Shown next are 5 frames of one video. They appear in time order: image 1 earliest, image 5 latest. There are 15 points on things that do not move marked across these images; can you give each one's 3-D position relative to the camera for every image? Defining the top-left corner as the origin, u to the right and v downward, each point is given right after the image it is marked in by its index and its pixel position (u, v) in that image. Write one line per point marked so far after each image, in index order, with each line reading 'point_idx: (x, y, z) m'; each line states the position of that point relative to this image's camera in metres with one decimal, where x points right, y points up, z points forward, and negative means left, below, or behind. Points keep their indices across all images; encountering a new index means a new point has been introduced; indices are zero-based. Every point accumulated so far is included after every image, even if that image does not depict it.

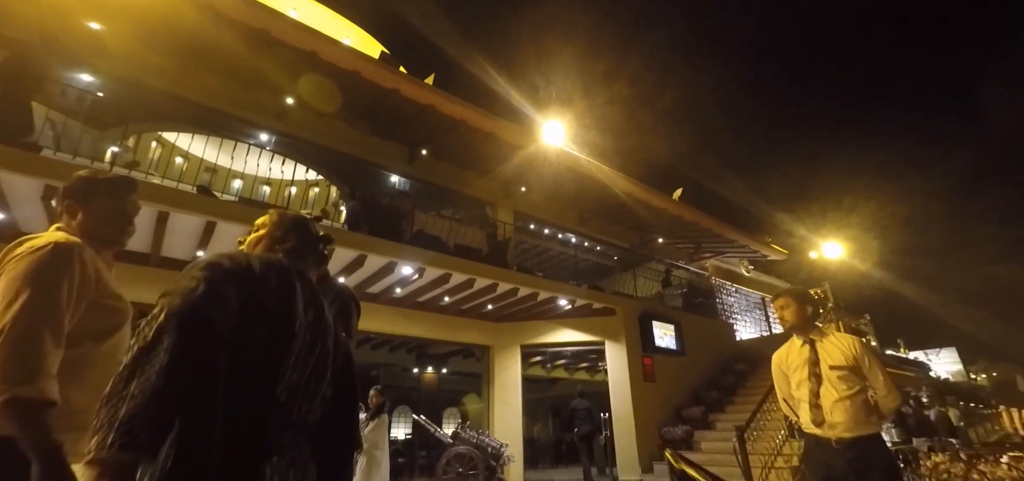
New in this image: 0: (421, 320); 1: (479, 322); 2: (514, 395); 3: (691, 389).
0: (-1.6, -1.4, +8.2) m
1: (-0.6, -1.6, +9.1) m
2: (0.0, -2.9, +8.7) m
3: (+3.7, -3.0, +9.5) m
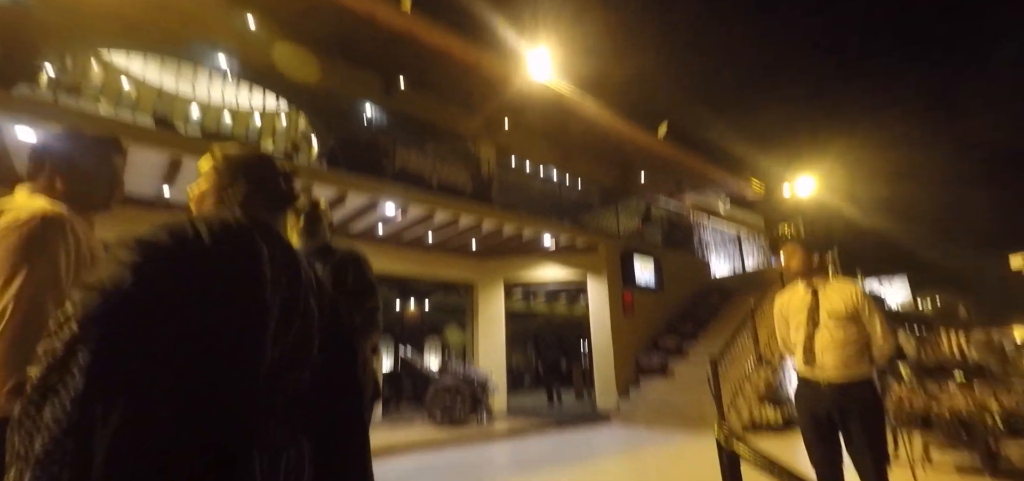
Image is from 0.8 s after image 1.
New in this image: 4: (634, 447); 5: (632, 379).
0: (-1.9, -0.3, +8.2) m
1: (-1.0, -0.4, +9.1) m
2: (-0.3, -1.7, +8.9) m
3: (+3.3, -1.7, +9.9) m
4: (+1.4, -2.4, +5.3) m
5: (+2.3, -2.6, +8.7) m
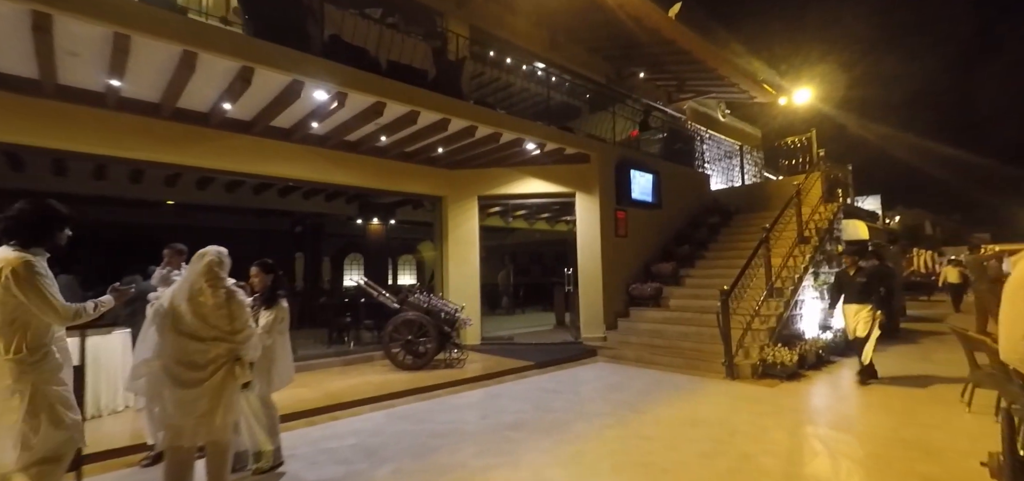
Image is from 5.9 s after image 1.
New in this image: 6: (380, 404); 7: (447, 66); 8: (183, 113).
0: (-2.3, +1.1, +6.6) m
1: (-1.4, +1.2, +7.6) m
2: (-0.7, -0.2, +7.7) m
3: (+2.9, 0.0, +8.8) m
4: (+1.1, -1.5, +4.4) m
5: (+1.8, -1.1, +7.8) m
6: (-1.3, -1.6, +4.4) m
7: (-0.9, +2.3, +6.1) m
8: (-3.7, +1.4, +5.3) m
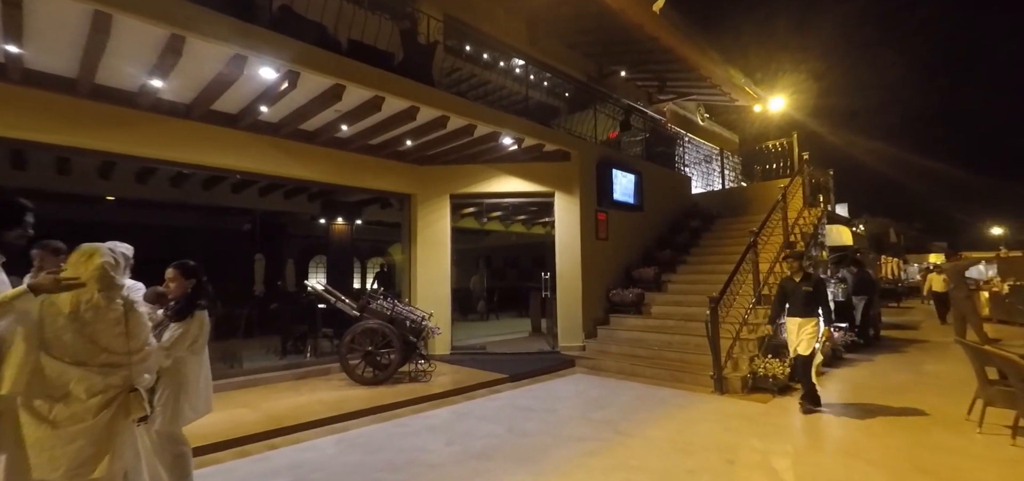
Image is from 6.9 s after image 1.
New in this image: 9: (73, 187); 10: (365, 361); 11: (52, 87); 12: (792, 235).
0: (-2.6, +1.1, +6.0) m
1: (-1.7, +1.1, +7.0) m
2: (-1.1, -0.2, +7.2) m
3: (+2.4, -0.1, +8.5) m
4: (+0.9, -1.5, +4.0) m
5: (+1.4, -1.2, +7.4) m
6: (-1.5, -1.6, +3.9) m
7: (-1.2, +2.3, +5.5) m
8: (-4.0, +1.5, +4.6) m
9: (-4.5, +0.6, +4.7) m
10: (-1.7, -1.4, +5.3) m
11: (-4.2, +1.4, +4.3) m
12: (+4.4, +0.1, +7.3) m
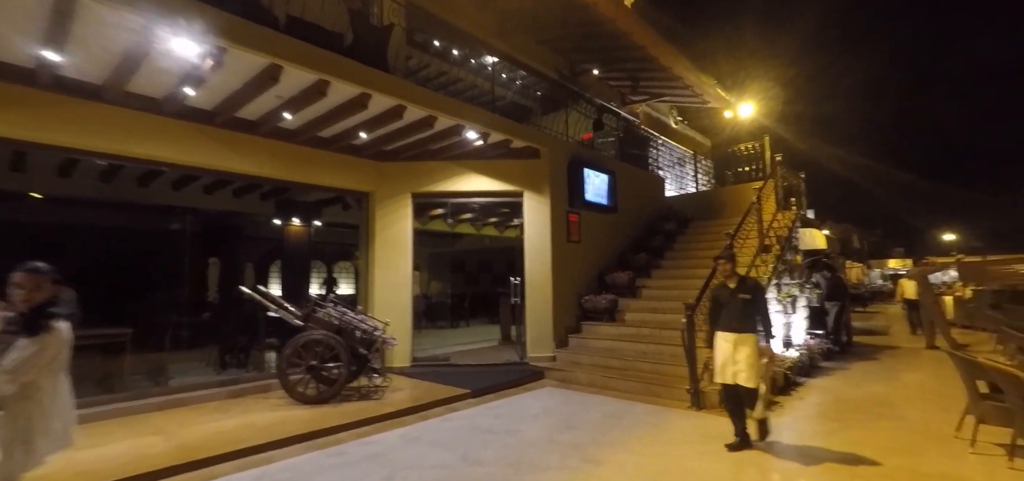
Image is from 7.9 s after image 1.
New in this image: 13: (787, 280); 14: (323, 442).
0: (-3.0, +1.1, +5.5) m
1: (-2.2, +1.1, +6.5) m
2: (-1.6, -0.2, +6.7) m
3: (+1.8, -0.2, +8.1) m
4: (+0.6, -1.6, +3.6) m
5: (+0.9, -1.2, +7.0) m
6: (-1.8, -1.6, +3.3) m
7: (-1.6, +2.3, +5.1) m
8: (-4.3, +1.5, +3.9) m
9: (-4.9, +0.6, +4.1) m
10: (-2.1, -1.4, +4.8) m
11: (-4.5, +1.4, +3.7) m
12: (+3.9, 0.0, +7.1) m
13: (+4.0, -0.6, +6.7) m
14: (-1.5, -1.6, +3.7) m
